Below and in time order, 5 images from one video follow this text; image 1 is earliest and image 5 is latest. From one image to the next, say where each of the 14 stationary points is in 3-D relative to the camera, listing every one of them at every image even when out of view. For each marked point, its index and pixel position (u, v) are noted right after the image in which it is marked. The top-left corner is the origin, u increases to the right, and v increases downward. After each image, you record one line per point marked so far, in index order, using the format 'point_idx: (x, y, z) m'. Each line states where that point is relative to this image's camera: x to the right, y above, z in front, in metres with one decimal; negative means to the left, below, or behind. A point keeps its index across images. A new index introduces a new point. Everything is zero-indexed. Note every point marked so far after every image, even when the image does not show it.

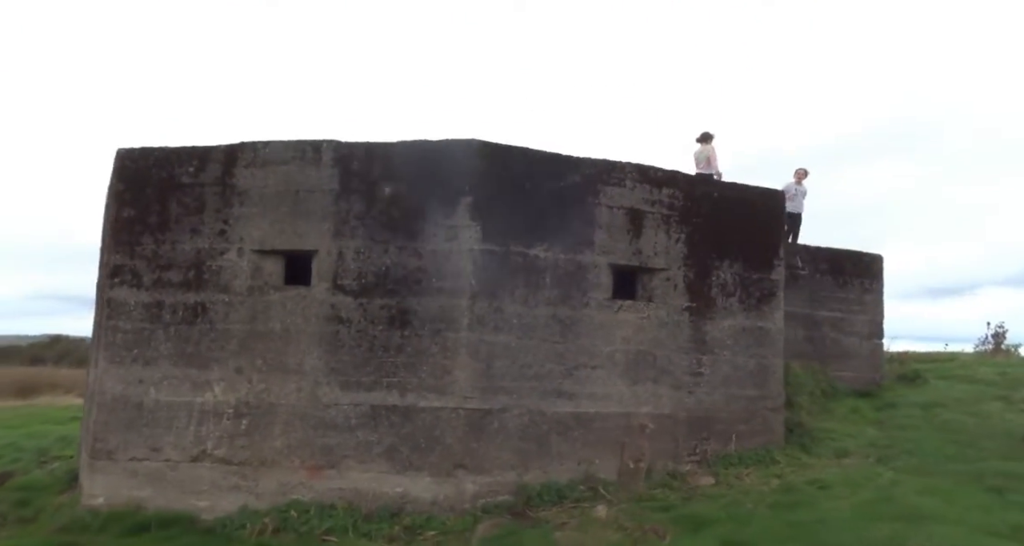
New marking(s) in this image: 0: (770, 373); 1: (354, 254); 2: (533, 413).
0: (+1.8, -0.7, +5.8) m
1: (-0.9, +0.1, +4.9) m
2: (+0.1, -0.8, +4.8) m
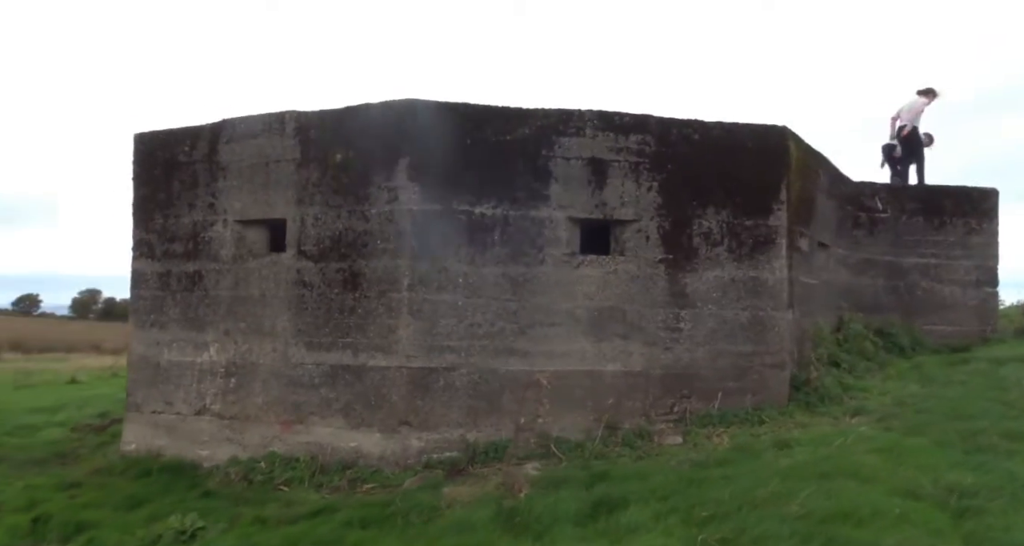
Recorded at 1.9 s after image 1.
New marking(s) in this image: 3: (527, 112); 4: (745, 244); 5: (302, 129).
0: (+1.7, -0.3, +5.4) m
1: (-1.2, +0.3, +5.1) m
2: (-0.2, -0.6, +4.9) m
3: (+0.1, +1.0, +5.1) m
4: (+1.5, +0.2, +5.4) m
5: (-1.3, +0.9, +5.2) m
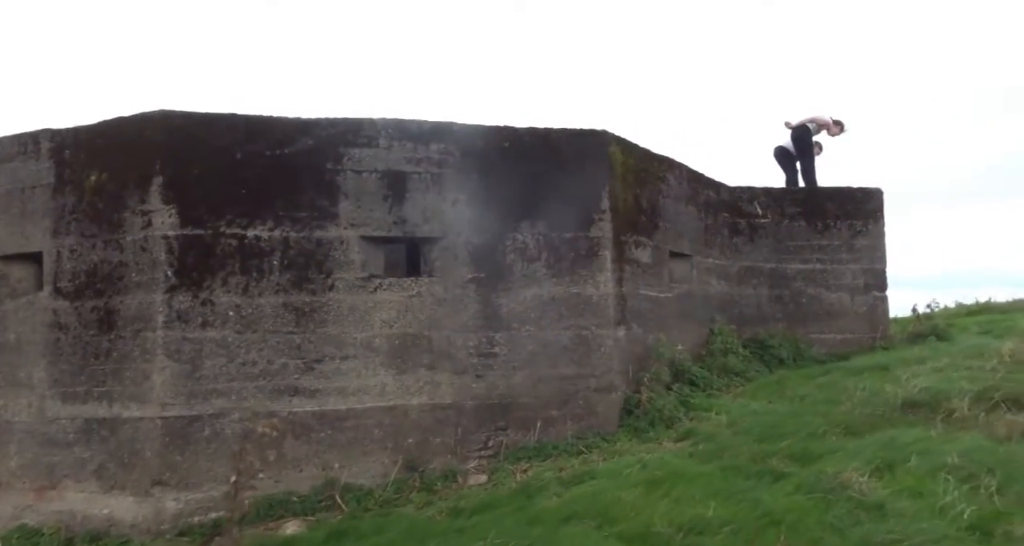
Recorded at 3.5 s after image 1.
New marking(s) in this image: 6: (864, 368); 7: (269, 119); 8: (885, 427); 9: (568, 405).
0: (+0.5, -0.4, +4.9) m
1: (-2.4, +0.1, +4.5) m
2: (-1.3, -0.7, +4.3) m
3: (-1.1, +0.8, +4.6) m
4: (+0.3, +0.1, +4.9) m
5: (-2.5, +0.7, +4.6) m
6: (+2.5, -0.7, +5.9) m
7: (-1.3, +0.8, +4.5) m
8: (+1.7, -0.7, +3.9) m
9: (+0.3, -0.8, +4.8) m
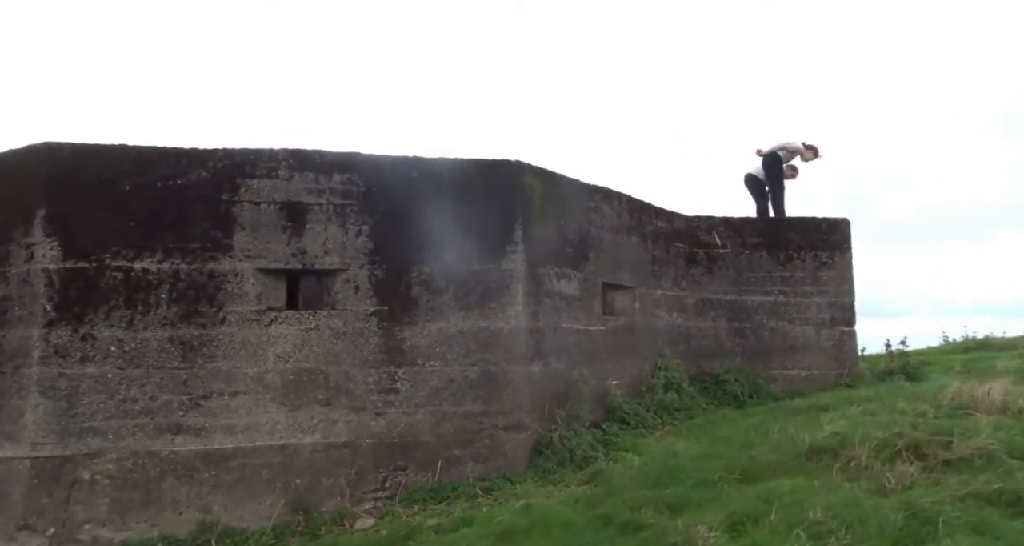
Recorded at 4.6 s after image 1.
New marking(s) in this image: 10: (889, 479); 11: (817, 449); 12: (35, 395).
0: (0.0, -0.6, +4.7) m
1: (-3.0, -0.1, +4.4) m
2: (-1.8, -0.9, +4.1) m
3: (-1.7, +0.7, +4.5) m
4: (-0.2, -0.1, +4.8) m
5: (-3.1, +0.5, +4.5) m
6: (+2.0, -0.9, +5.6) m
7: (-1.9, +0.7, +4.4) m
8: (+1.2, -0.9, +3.6) m
9: (-0.2, -0.9, +4.6) m
10: (+1.5, -0.8, +3.3) m
11: (+1.4, -0.8, +3.8) m
12: (-2.3, -0.6, +4.0) m
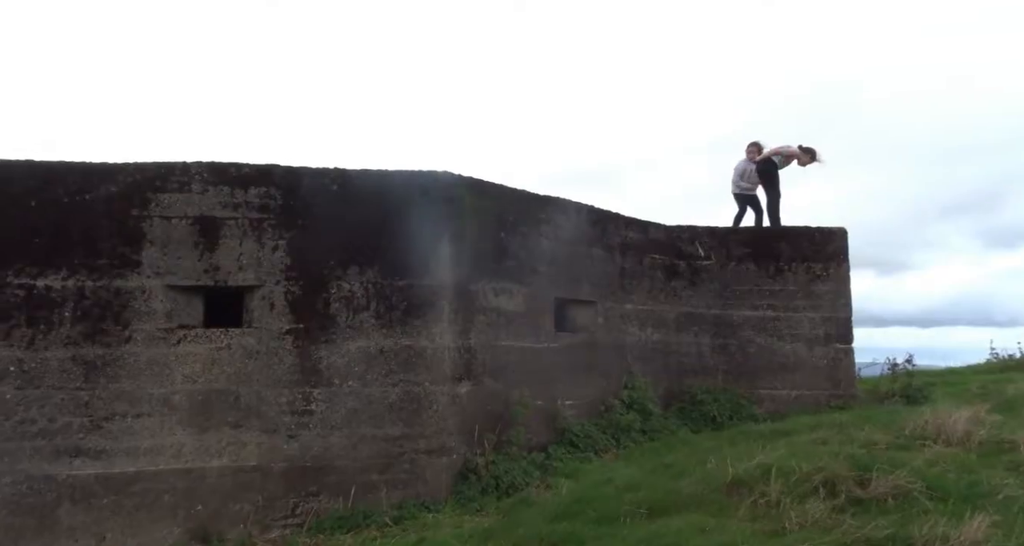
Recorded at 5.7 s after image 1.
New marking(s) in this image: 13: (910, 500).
0: (-0.4, -0.7, +4.5) m
1: (-3.4, -0.2, +4.3) m
2: (-2.3, -1.0, +3.9) m
3: (-2.1, +0.6, +4.3) m
4: (-0.6, -0.2, +4.5) m
5: (-3.5, +0.4, +4.4) m
6: (+1.6, -1.0, +5.3) m
7: (-2.3, +0.6, +4.3) m
8: (+0.7, -0.9, +3.3) m
9: (-0.6, -1.0, +4.4) m
10: (+1.0, -0.9, +3.0) m
11: (+0.9, -0.9, +3.5) m
12: (-2.7, -0.7, +3.9) m
13: (+1.6, -0.9, +3.2) m
